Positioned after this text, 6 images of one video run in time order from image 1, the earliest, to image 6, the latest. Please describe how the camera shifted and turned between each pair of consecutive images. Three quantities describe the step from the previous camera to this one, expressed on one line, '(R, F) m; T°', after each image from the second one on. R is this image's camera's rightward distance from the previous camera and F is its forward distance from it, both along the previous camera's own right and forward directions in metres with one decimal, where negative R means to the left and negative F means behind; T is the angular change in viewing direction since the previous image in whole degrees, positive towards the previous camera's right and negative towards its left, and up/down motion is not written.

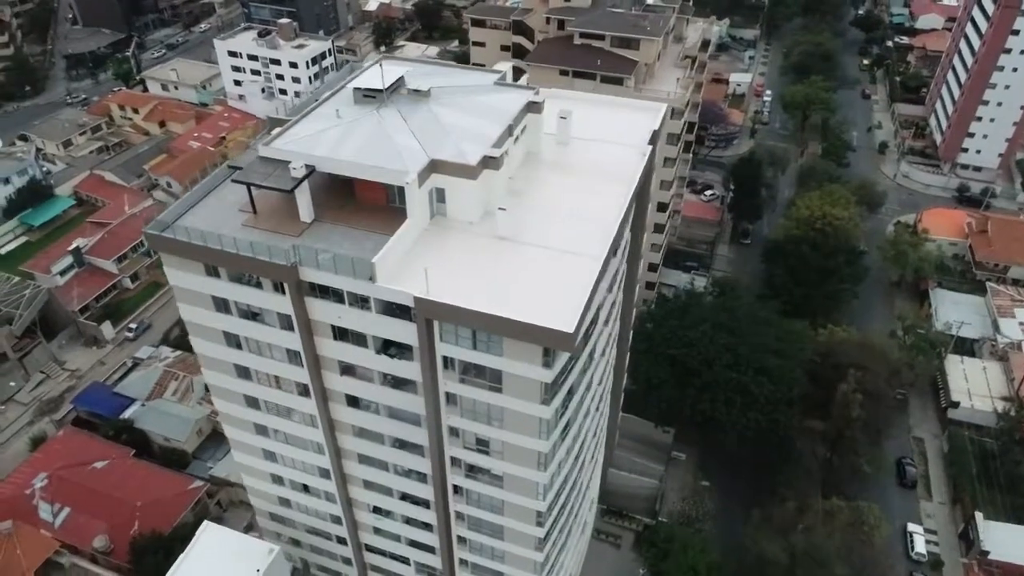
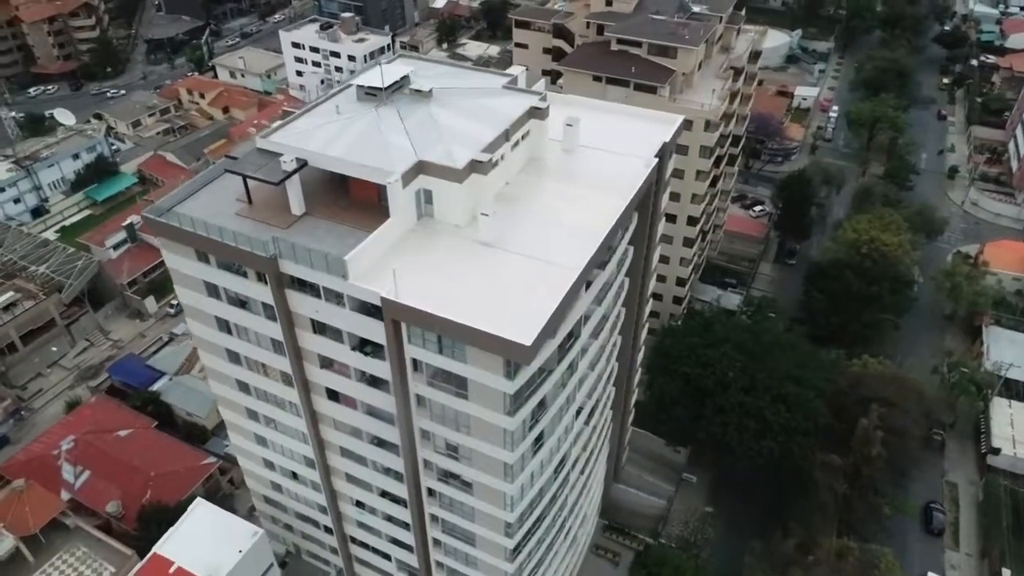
(+3.0, +0.5) m; -5°
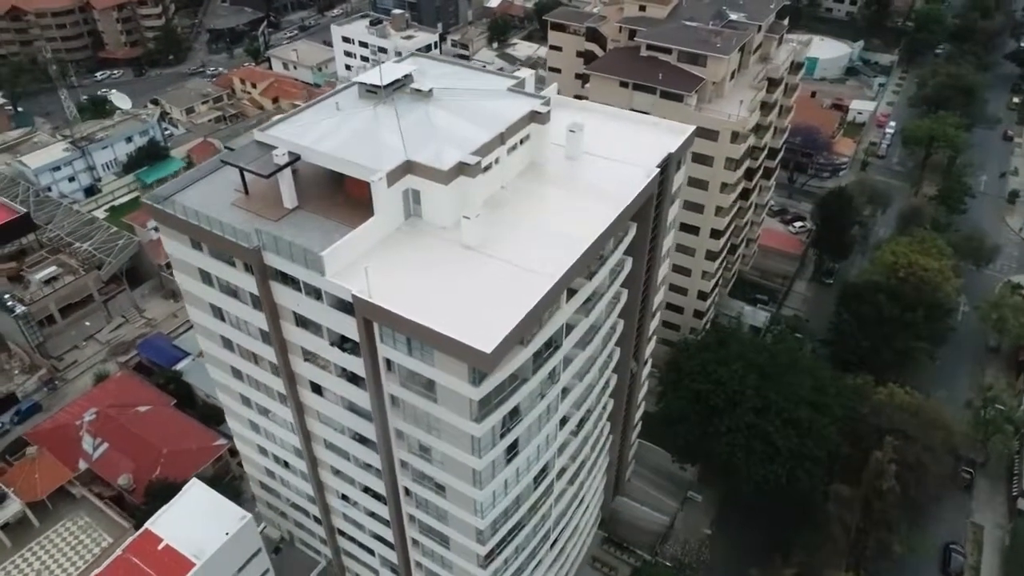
(+2.5, +0.4) m; -4°
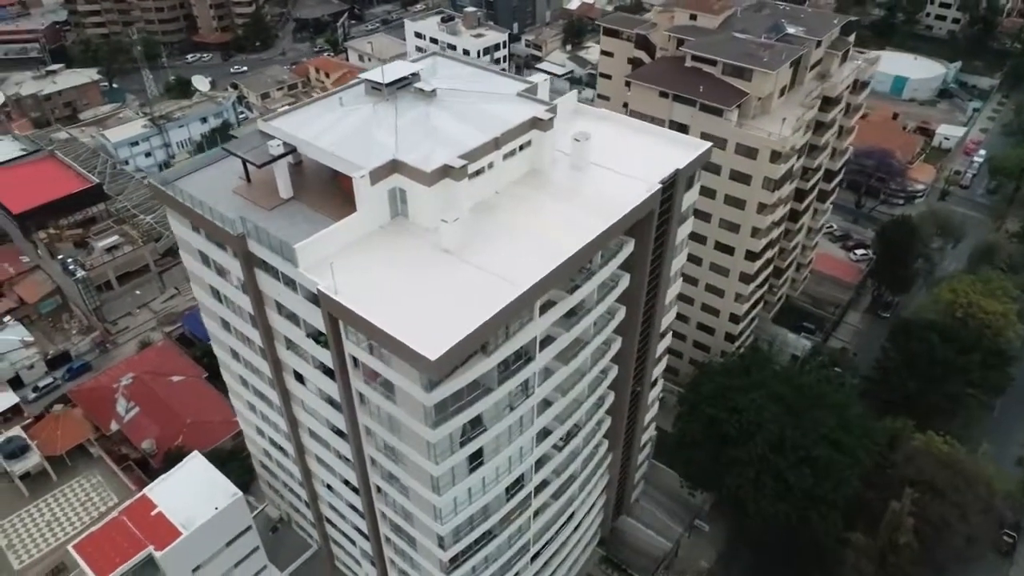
(+3.5, +0.6) m; -6°
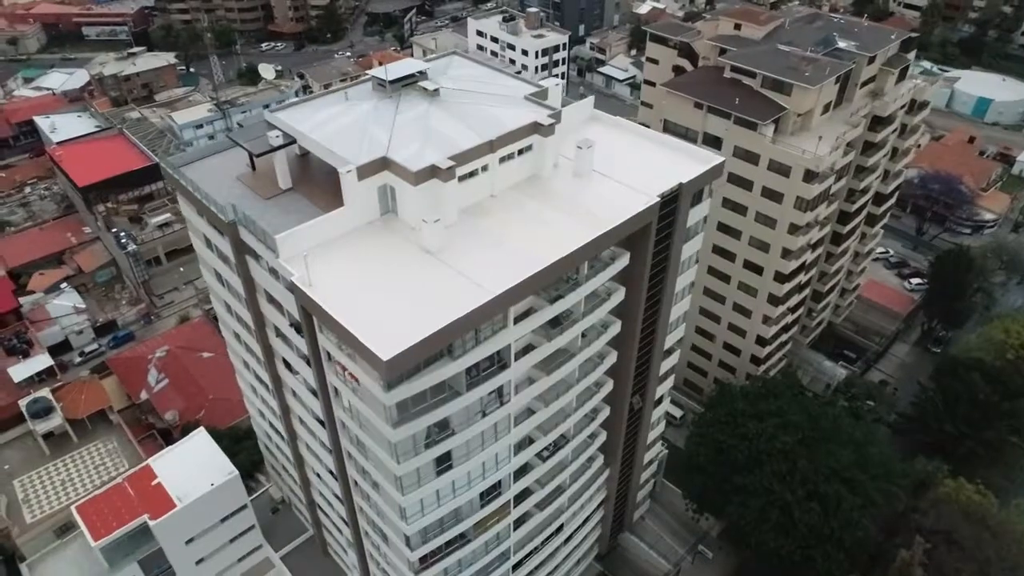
(+3.0, +0.5) m; -5°
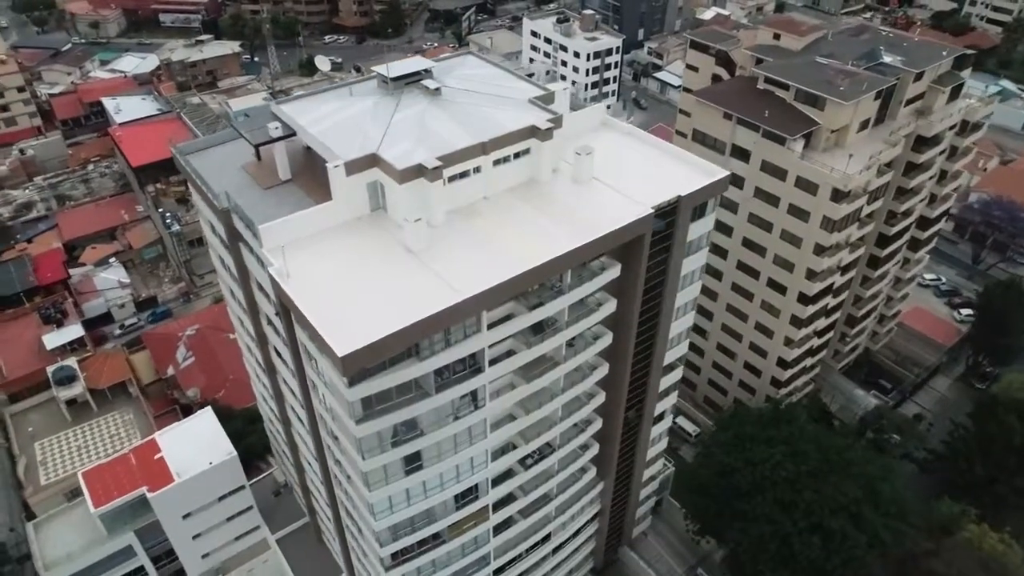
(+2.8, +0.4) m; -5°
